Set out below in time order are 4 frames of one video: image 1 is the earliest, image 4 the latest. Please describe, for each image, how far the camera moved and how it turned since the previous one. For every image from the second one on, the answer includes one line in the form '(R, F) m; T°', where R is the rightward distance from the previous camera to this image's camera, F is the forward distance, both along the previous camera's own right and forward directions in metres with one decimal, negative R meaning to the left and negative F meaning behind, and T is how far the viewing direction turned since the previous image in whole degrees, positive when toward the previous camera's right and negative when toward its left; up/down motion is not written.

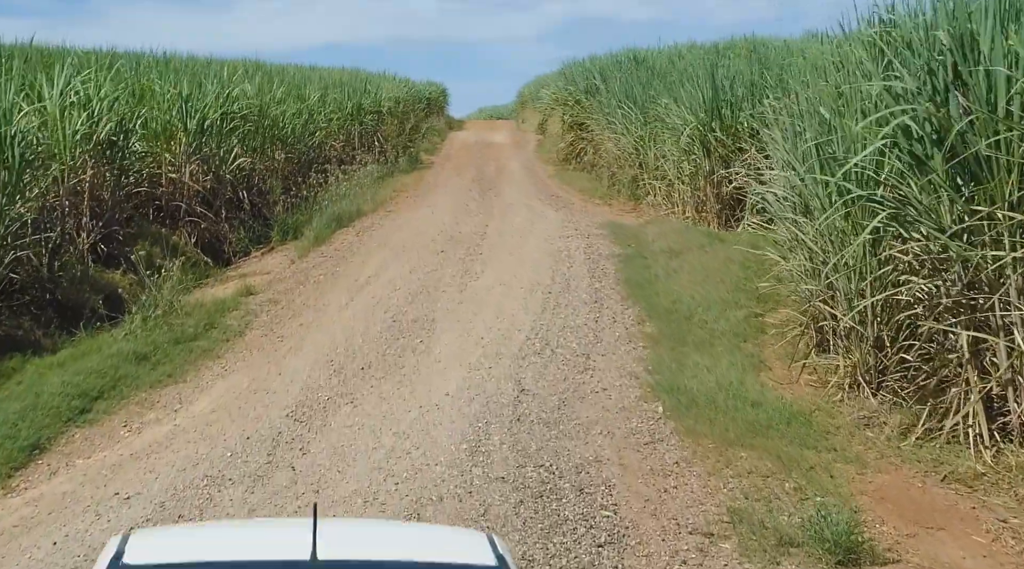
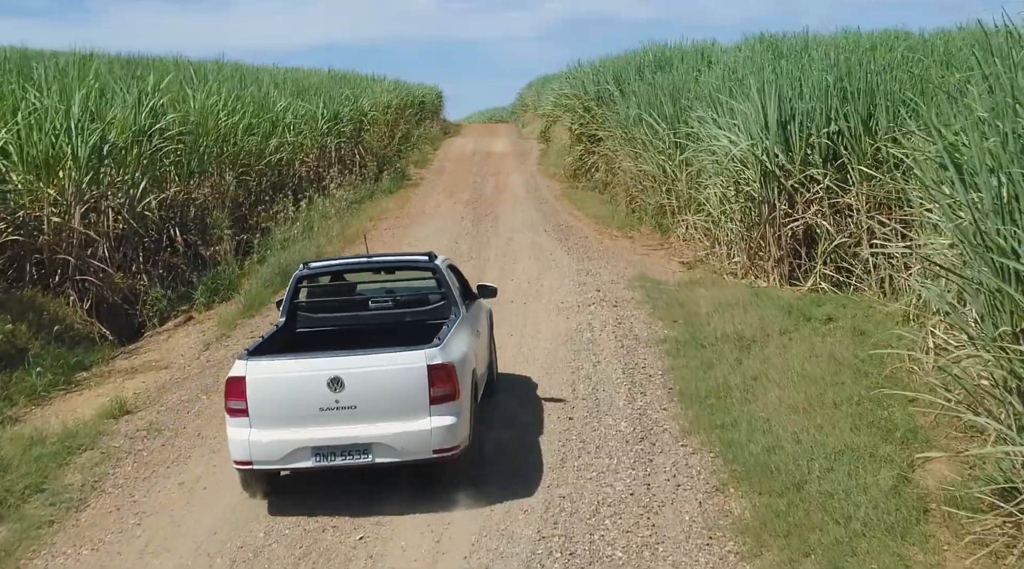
(0.0, +3.8) m; 0°
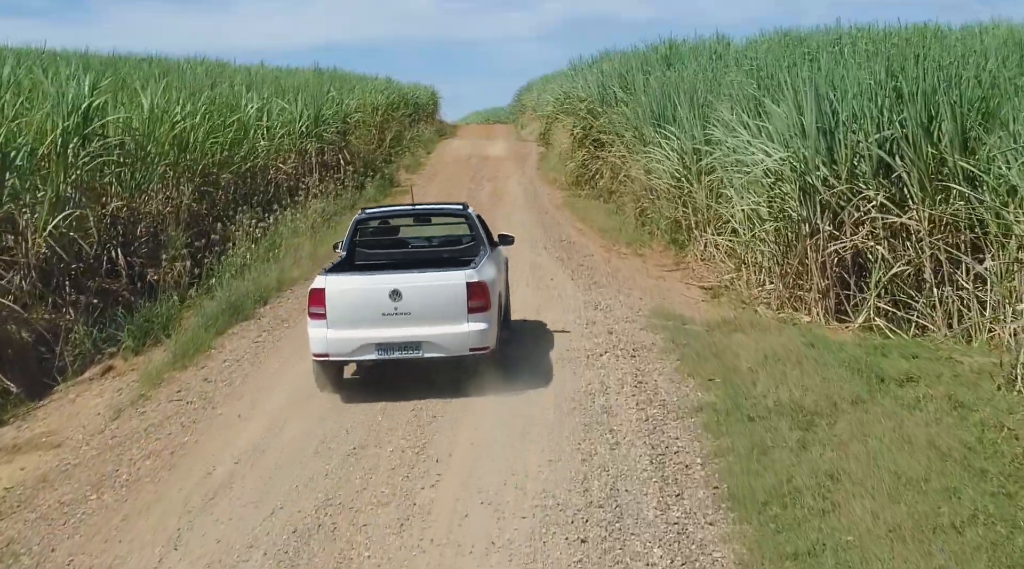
(0.0, +2.0) m; 0°
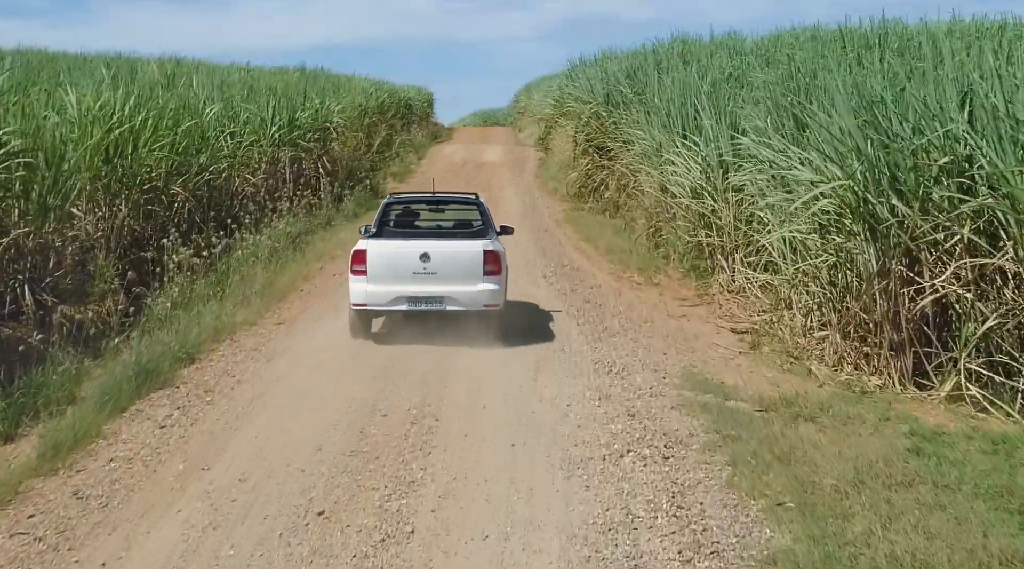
(+0.1, +2.3) m; 0°
